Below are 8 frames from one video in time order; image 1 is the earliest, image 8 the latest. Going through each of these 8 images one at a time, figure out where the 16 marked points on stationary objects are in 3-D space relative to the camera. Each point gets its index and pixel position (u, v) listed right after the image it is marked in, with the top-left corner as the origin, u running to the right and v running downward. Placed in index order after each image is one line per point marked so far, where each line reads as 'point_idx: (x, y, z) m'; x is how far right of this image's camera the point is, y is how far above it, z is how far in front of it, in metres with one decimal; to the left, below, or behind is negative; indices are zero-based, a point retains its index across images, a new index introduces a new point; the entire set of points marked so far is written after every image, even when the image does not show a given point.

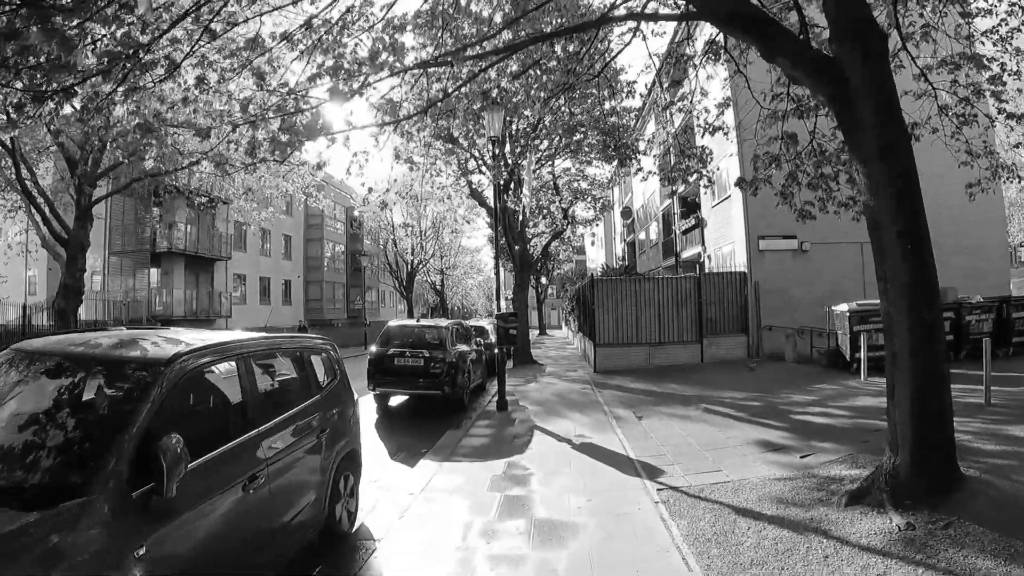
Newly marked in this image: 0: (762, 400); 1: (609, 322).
0: (+4.0, -1.8, +8.6) m
1: (+2.5, -0.9, +13.9) m
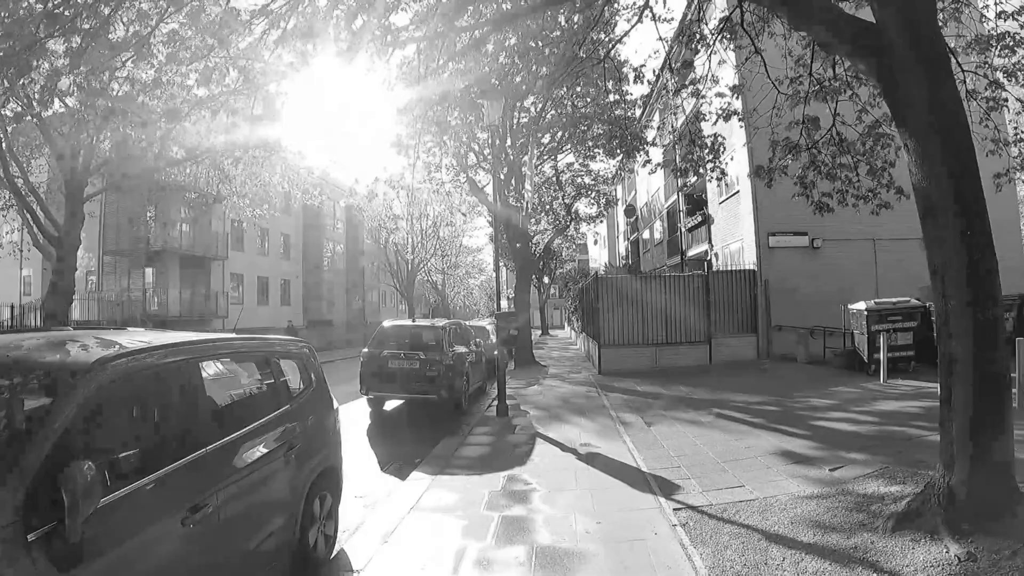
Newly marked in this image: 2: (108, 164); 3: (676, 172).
0: (+4.0, -1.7, +8.1) m
1: (+2.6, -0.8, +13.4) m
2: (-12.1, +3.8, +16.6) m
3: (+2.7, +1.9, +8.9) m
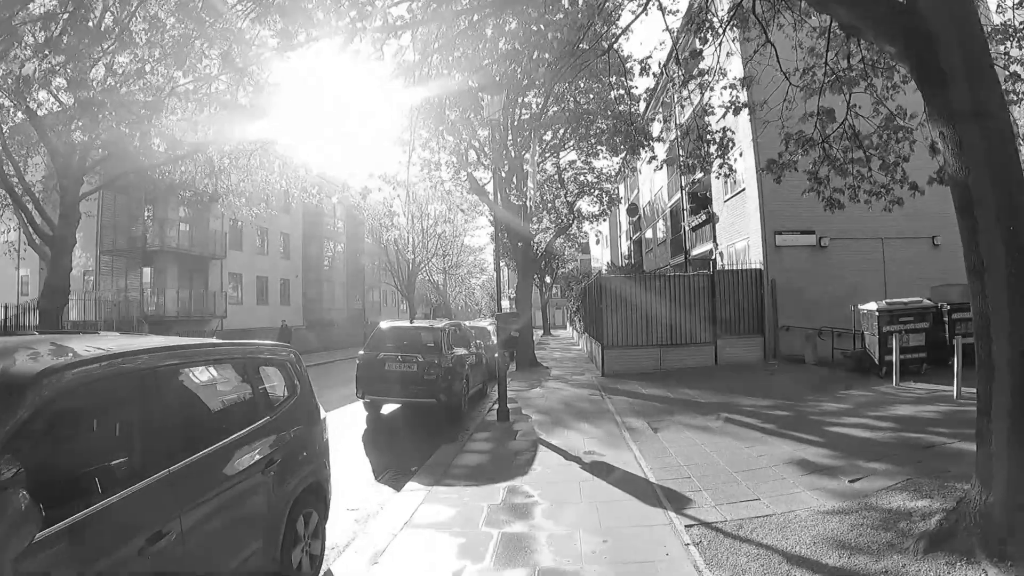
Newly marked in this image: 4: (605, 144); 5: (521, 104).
0: (+4.0, -1.7, +7.9) m
1: (+2.6, -0.8, +13.1) m
2: (-12.1, +3.8, +16.4) m
3: (+2.7, +1.9, +8.6) m
4: (+2.4, +3.7, +13.8) m
5: (+0.2, +3.8, +11.4) m
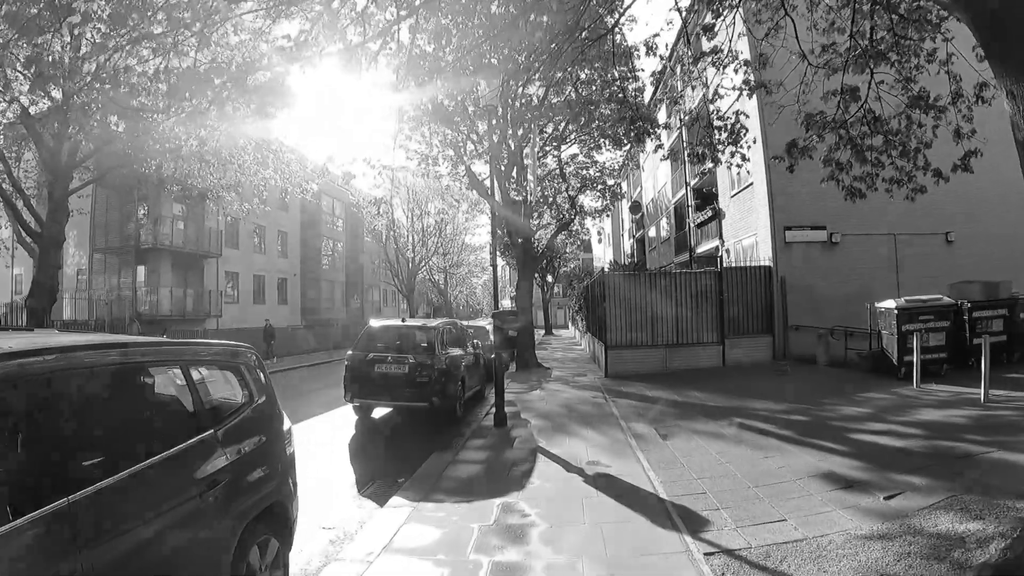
0: (+4.0, -1.7, +7.3) m
1: (+2.6, -0.8, +12.6) m
2: (-12.1, +3.8, +15.9) m
3: (+2.7, +2.0, +8.1) m
4: (+2.4, +3.7, +13.3) m
5: (+0.2, +3.9, +10.9) m
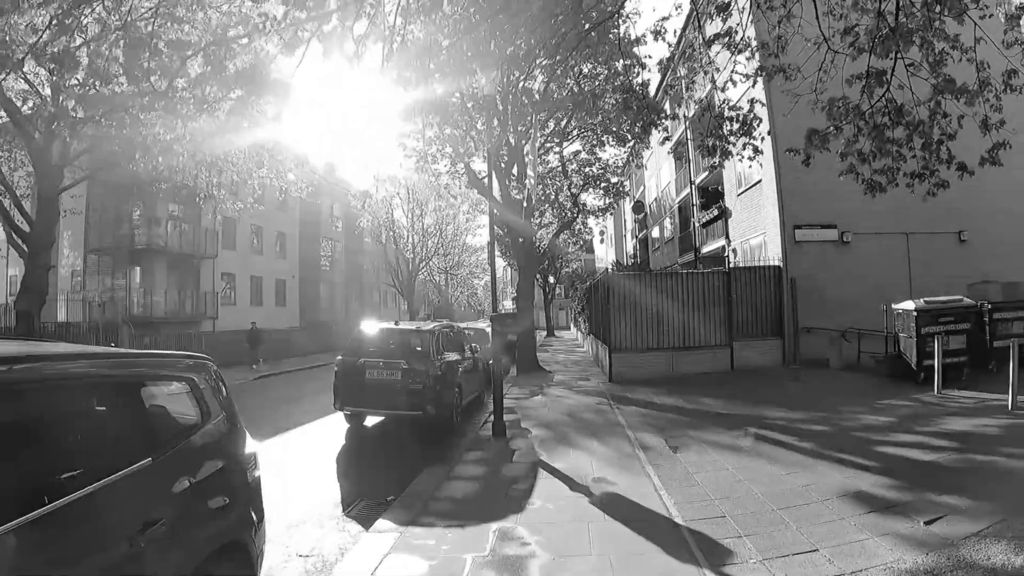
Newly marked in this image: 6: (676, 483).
0: (+4.0, -1.7, +6.9) m
1: (+2.6, -0.8, +12.2) m
2: (-12.1, +3.8, +15.6) m
3: (+2.7, +2.0, +7.7) m
4: (+2.4, +3.7, +12.9) m
5: (+0.2, +3.9, +10.5) m
6: (+1.4, -1.7, +4.6) m
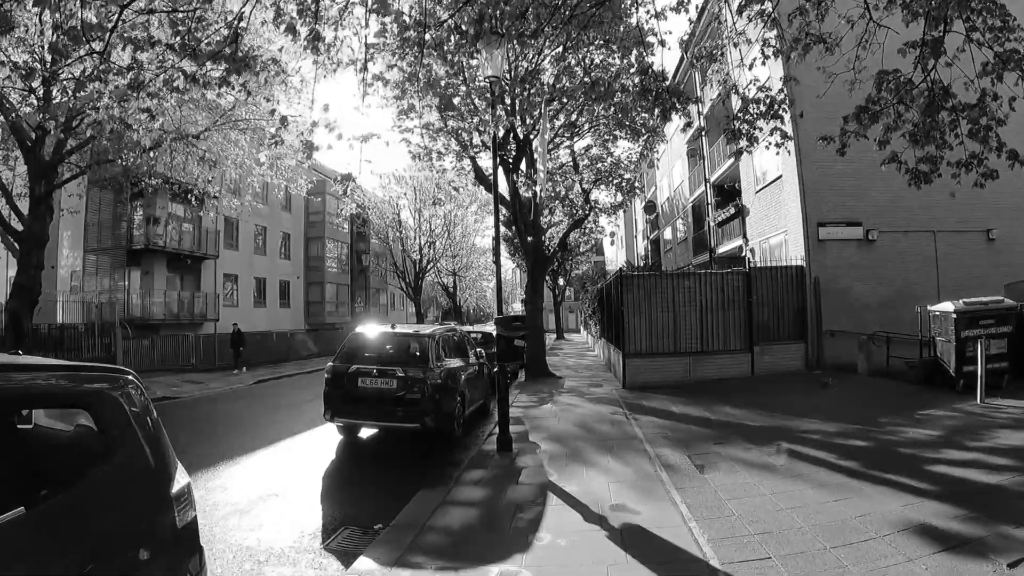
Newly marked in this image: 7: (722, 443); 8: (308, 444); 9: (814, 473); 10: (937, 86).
0: (+4.1, -1.7, +6.2) m
1: (+2.8, -0.8, +11.5) m
2: (-11.9, +3.8, +15.2) m
3: (+2.8, +2.0, +7.0) m
4: (+2.6, +3.7, +12.3) m
5: (+0.3, +3.9, +9.9) m
6: (+1.4, -1.6, +4.0) m
7: (+2.3, -1.7, +5.9) m
8: (-2.5, -2.0, +7.0) m
9: (+2.7, -1.7, +4.9) m
10: (+5.0, +2.4, +6.4) m
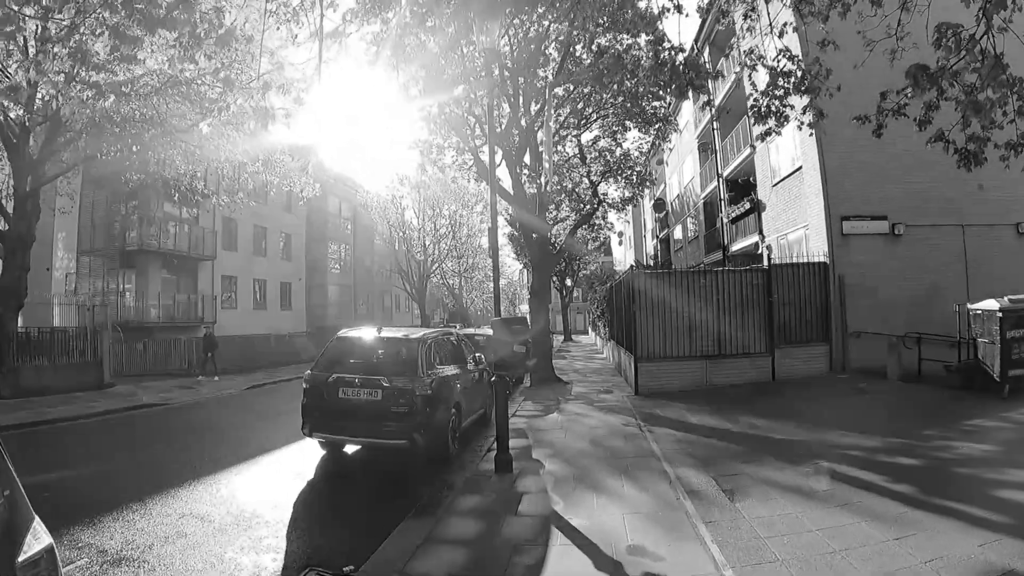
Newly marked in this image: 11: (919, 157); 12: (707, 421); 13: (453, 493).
0: (+4.1, -1.7, +5.5) m
1: (+2.8, -0.8, +10.8) m
2: (-11.8, +3.7, +14.7) m
3: (+2.8, +2.0, +6.3) m
4: (+2.6, +3.7, +11.5) m
5: (+0.3, +3.9, +9.2) m
6: (+1.4, -1.6, +3.3) m
7: (+2.3, -1.7, +5.2) m
8: (-2.5, -2.0, +6.3) m
9: (+2.7, -1.6, +4.2) m
10: (+5.0, +2.5, +5.6) m
11: (+8.9, +2.8, +11.9) m
12: (+2.6, -1.8, +7.2) m
13: (-0.5, -1.8, +4.8) m
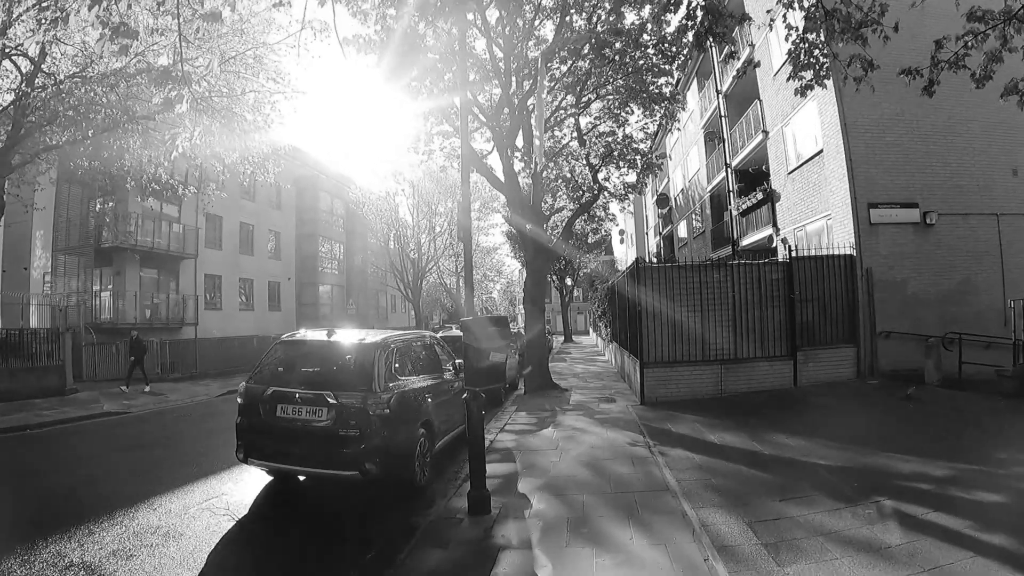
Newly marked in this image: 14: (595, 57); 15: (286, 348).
0: (+3.9, -1.6, +4.4) m
1: (+2.7, -0.7, +9.7) m
2: (-11.9, +3.7, +13.6) m
3: (+2.6, +2.1, +5.2) m
4: (+2.5, +3.8, +10.5) m
5: (+0.2, +3.9, +8.2) m
6: (+1.2, -1.6, +2.2) m
7: (+2.1, -1.6, +4.1) m
8: (-2.7, -1.9, +5.3) m
9: (+2.5, -1.6, +3.1) m
10: (+4.8, +2.5, +4.5) m
11: (+8.7, +2.9, +10.8) m
12: (+2.4, -1.7, +6.1) m
13: (-0.7, -1.7, +3.7) m
14: (+1.5, +3.8, +9.4) m
15: (-2.1, -0.6, +5.0) m
